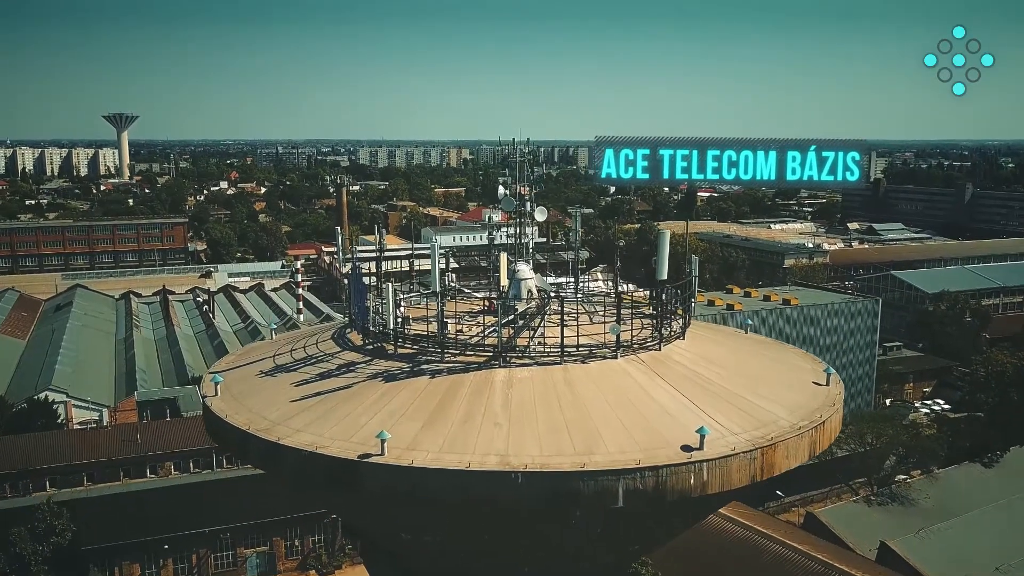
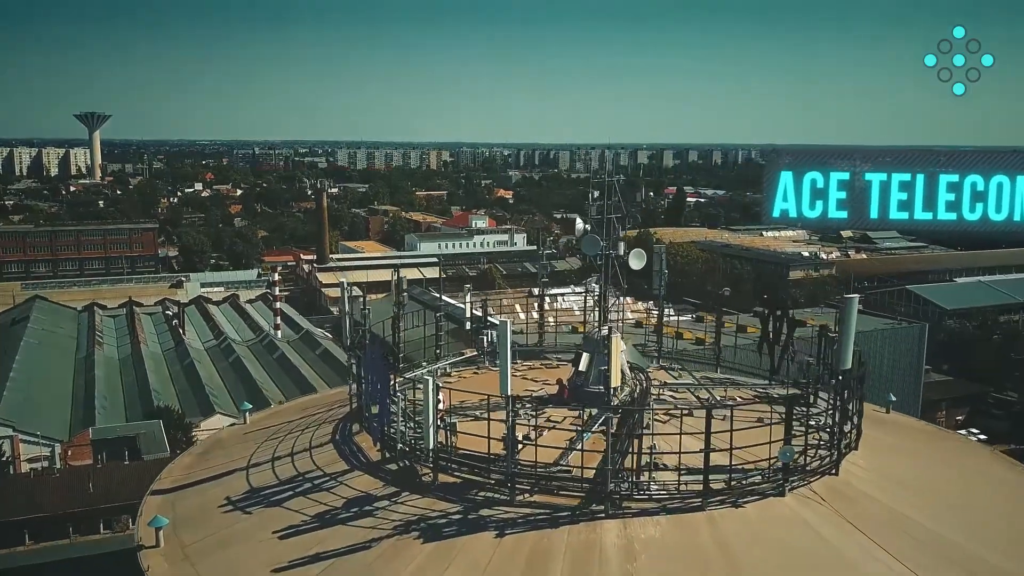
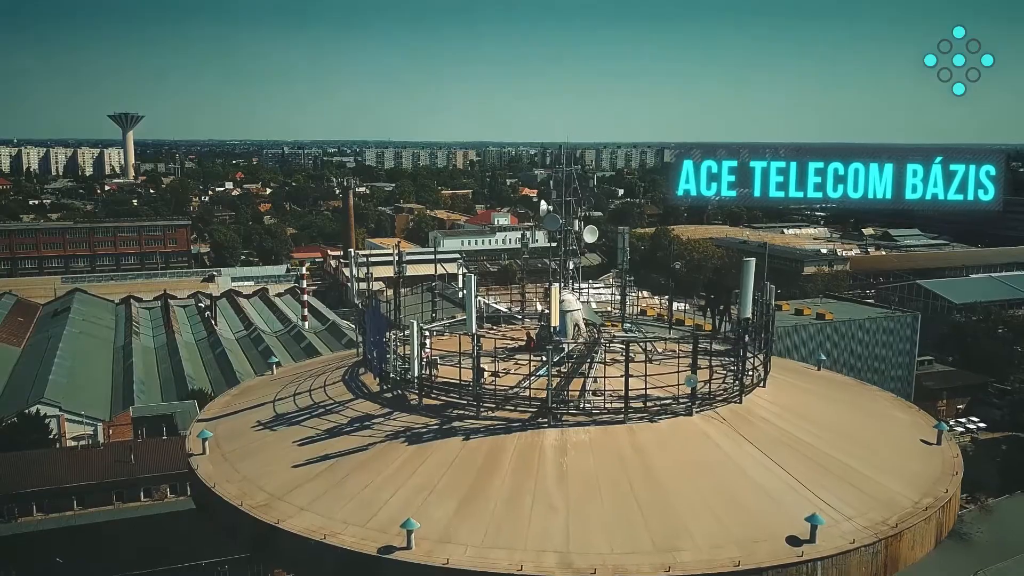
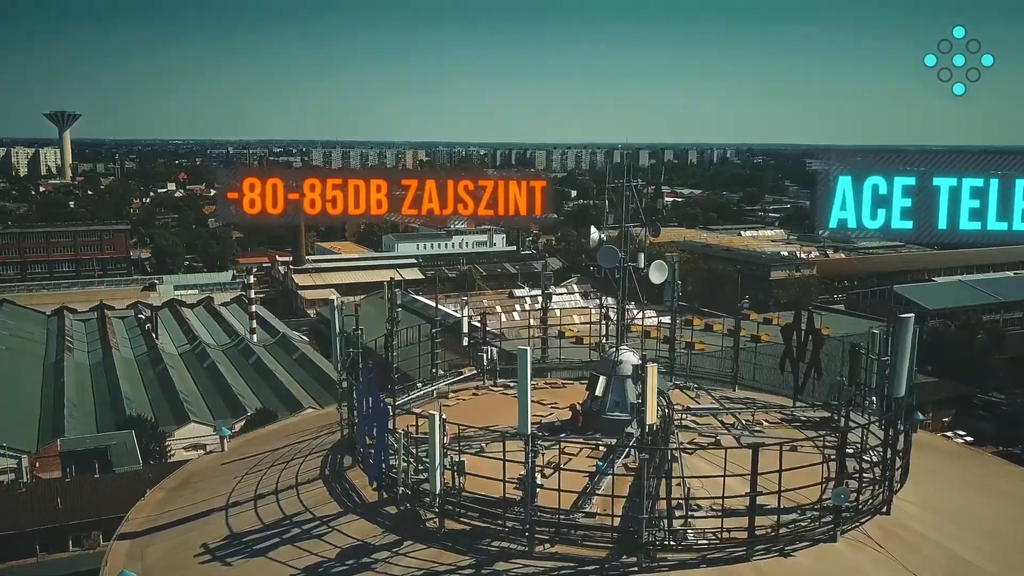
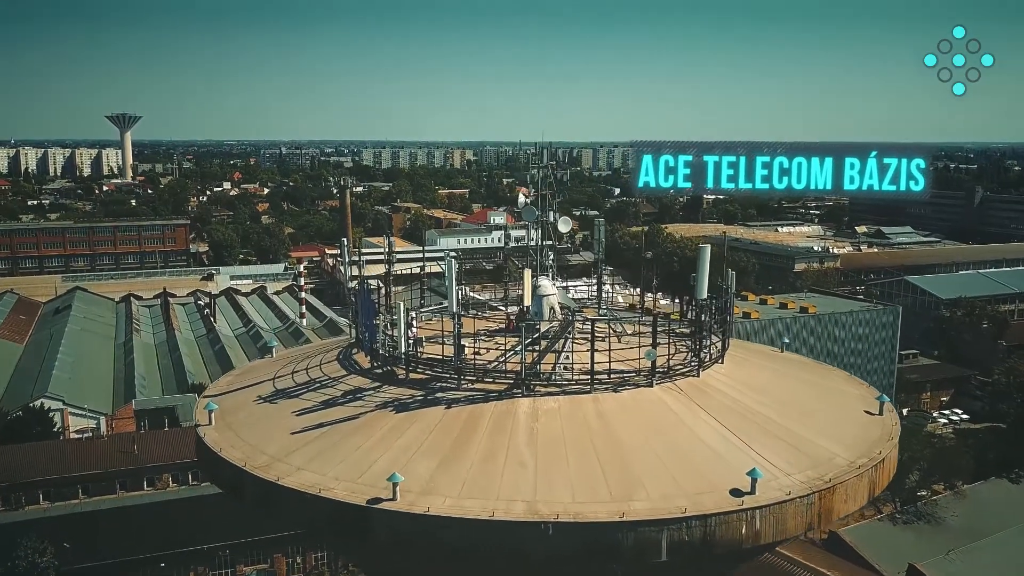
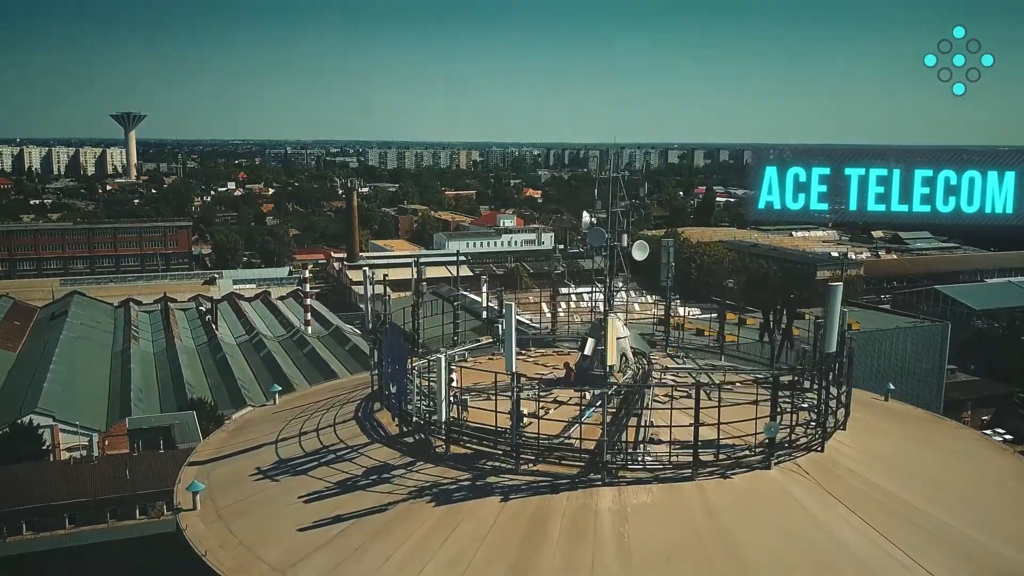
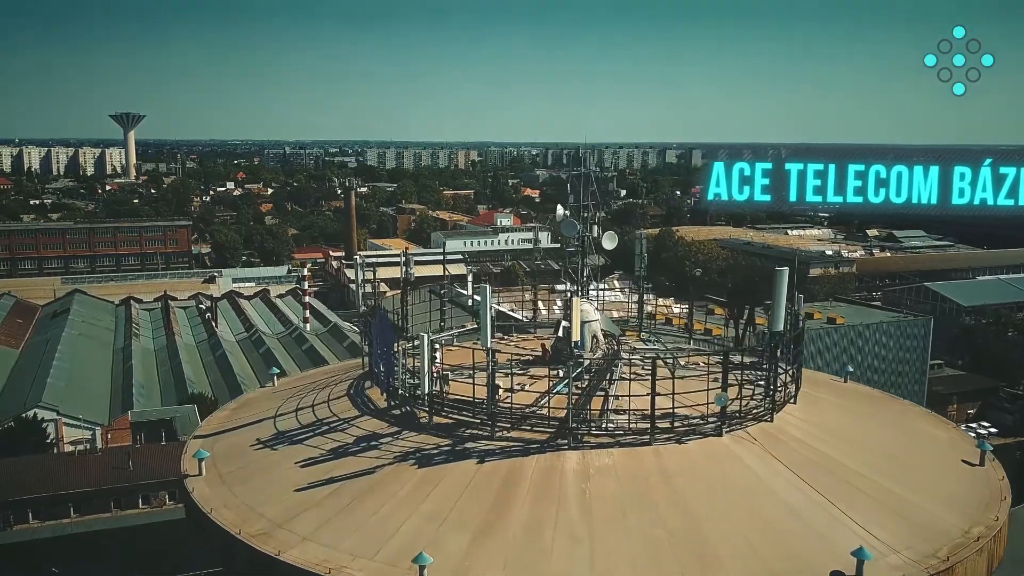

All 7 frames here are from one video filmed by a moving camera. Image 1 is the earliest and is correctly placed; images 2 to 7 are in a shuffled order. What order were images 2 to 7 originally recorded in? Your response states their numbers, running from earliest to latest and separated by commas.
5, 3, 7, 6, 2, 4
